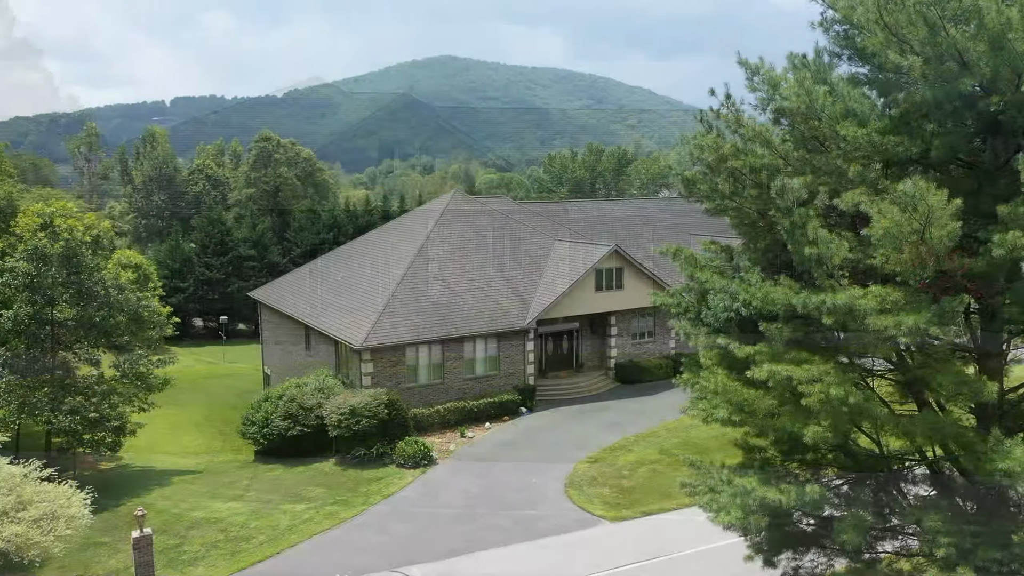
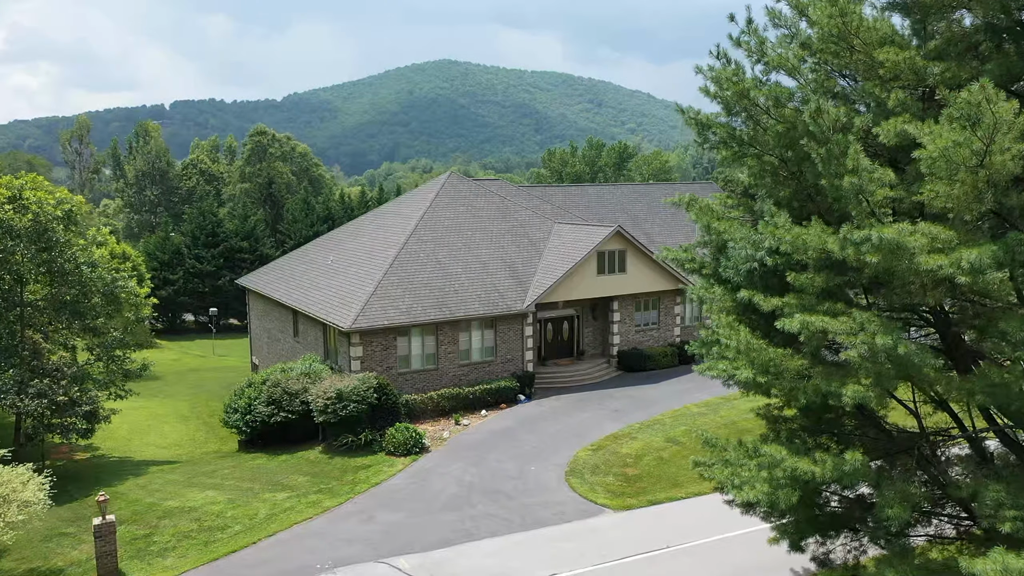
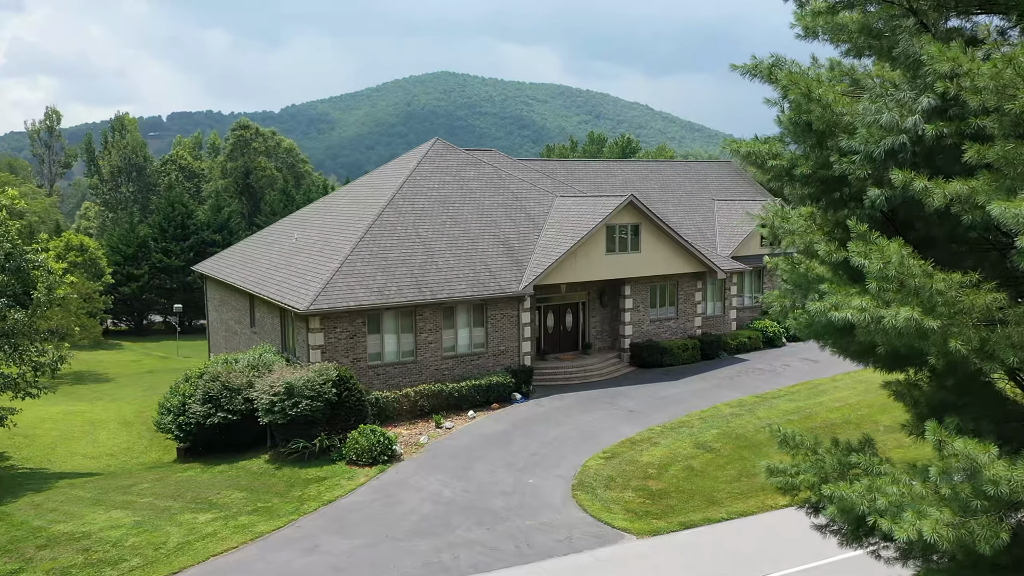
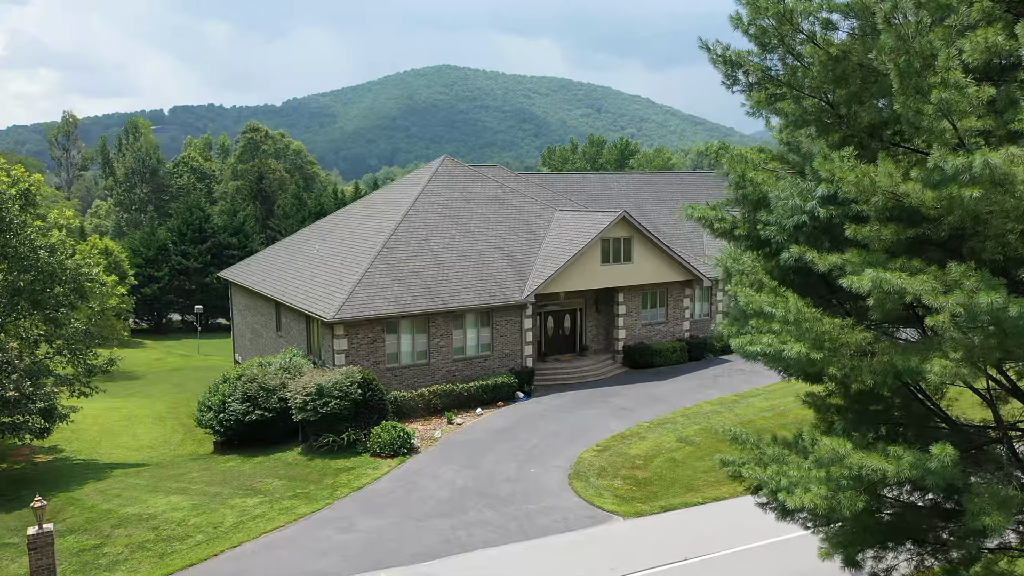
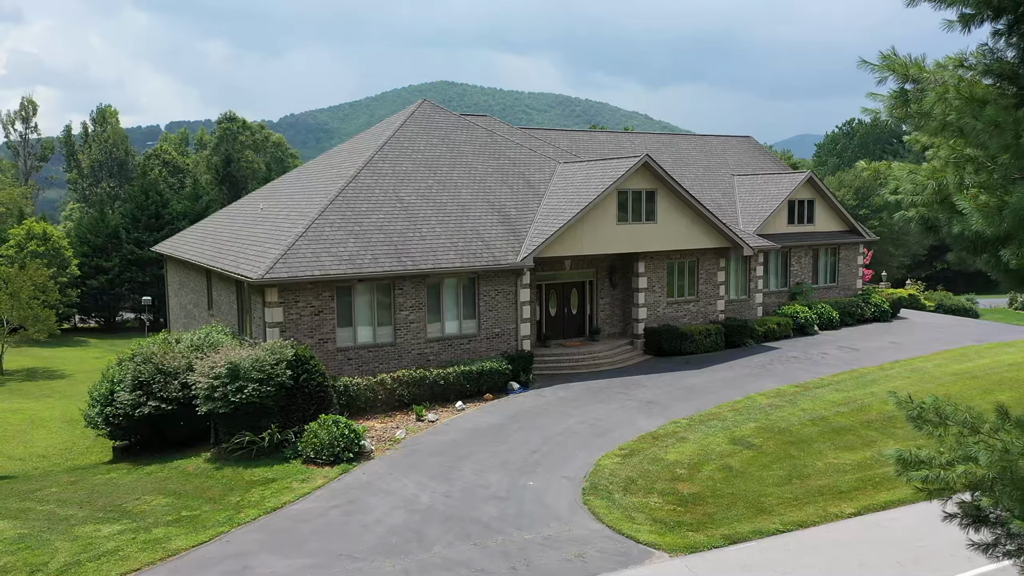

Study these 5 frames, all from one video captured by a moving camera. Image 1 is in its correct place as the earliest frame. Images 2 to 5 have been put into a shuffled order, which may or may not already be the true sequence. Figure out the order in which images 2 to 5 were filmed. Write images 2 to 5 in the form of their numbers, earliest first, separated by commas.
2, 4, 3, 5
